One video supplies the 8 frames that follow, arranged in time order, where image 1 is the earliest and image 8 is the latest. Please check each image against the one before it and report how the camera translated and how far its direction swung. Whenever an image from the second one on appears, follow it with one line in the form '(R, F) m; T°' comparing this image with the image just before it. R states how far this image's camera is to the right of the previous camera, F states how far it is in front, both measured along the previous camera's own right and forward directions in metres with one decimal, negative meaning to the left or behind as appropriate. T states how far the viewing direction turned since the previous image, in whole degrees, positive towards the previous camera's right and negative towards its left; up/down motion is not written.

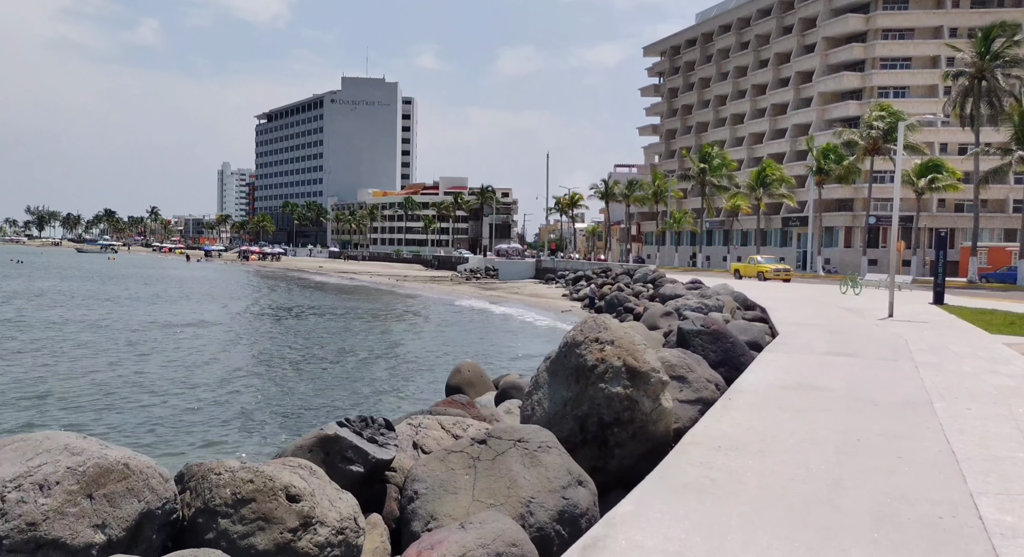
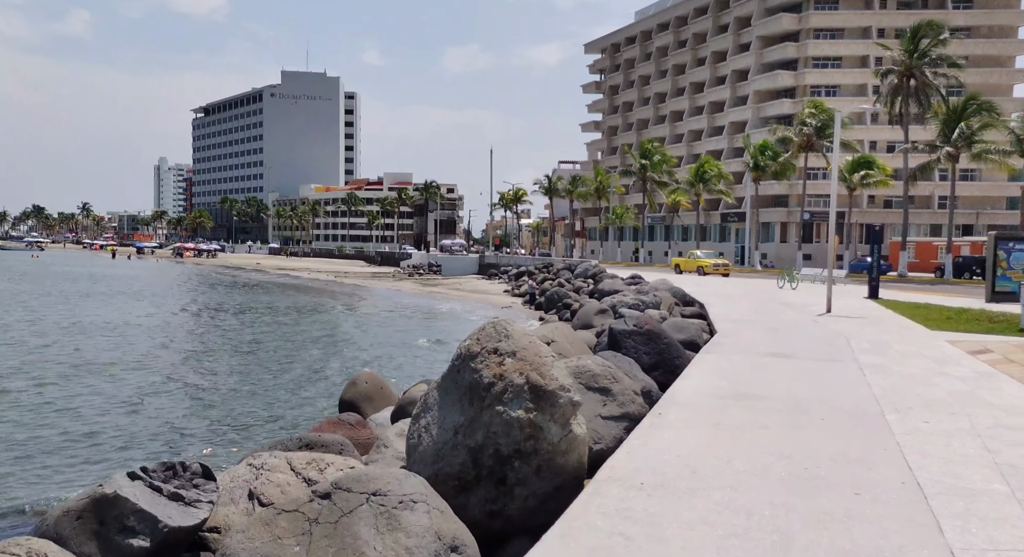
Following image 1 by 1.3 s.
(+0.4, +1.0) m; +4°
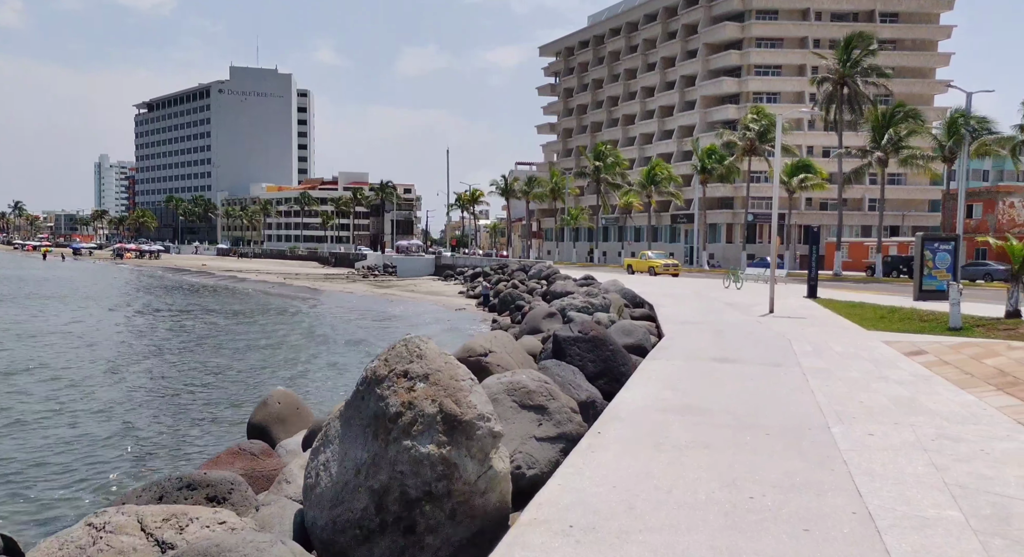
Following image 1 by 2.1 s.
(+0.2, +0.6) m; +3°
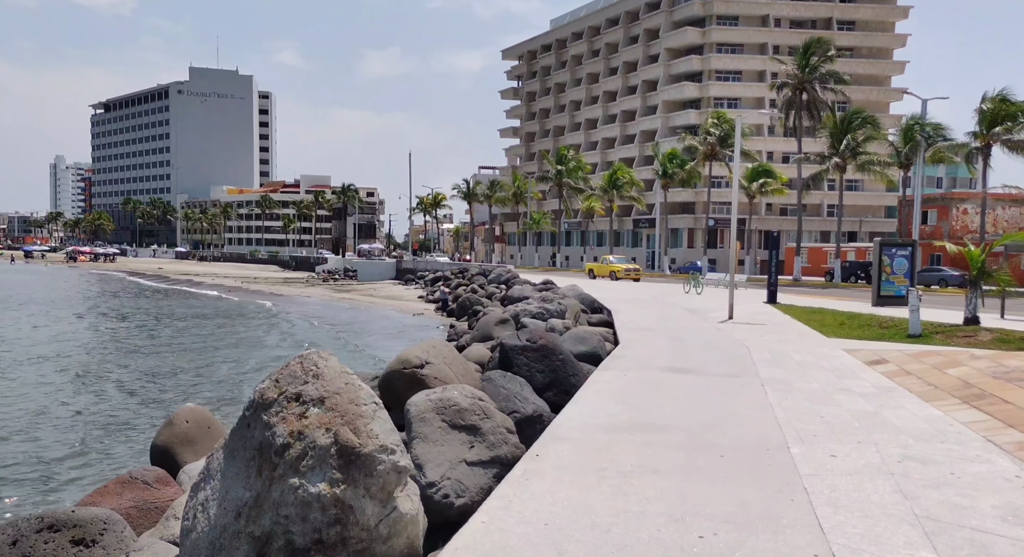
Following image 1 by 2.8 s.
(+0.3, +0.6) m; +2°
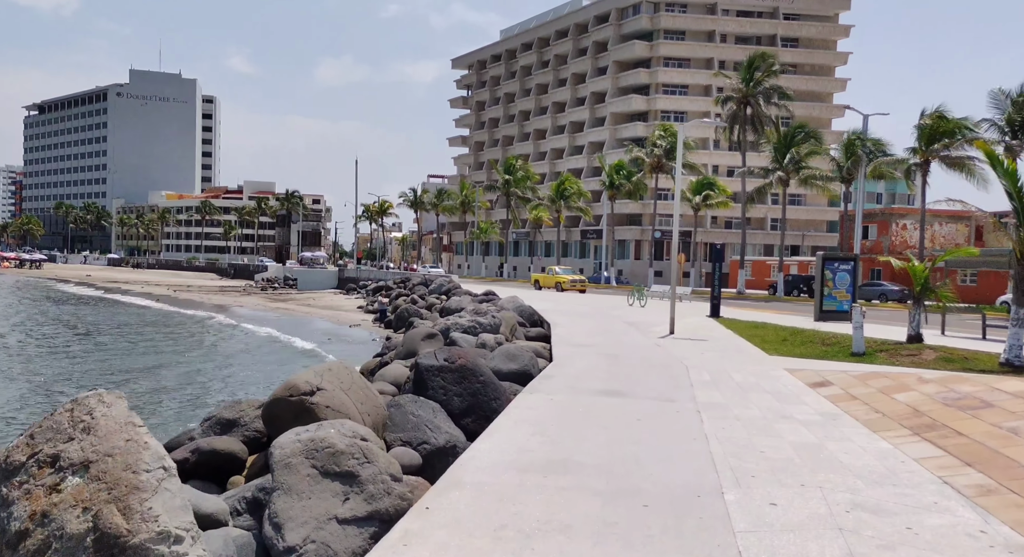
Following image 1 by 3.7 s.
(+0.4, +1.0) m; +4°
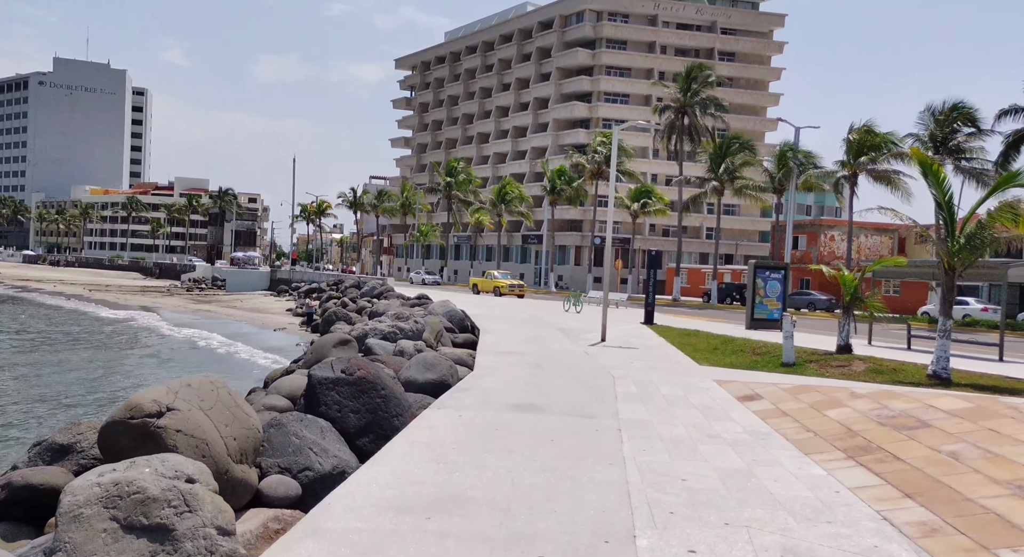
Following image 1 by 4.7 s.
(+0.4, +0.9) m; +4°
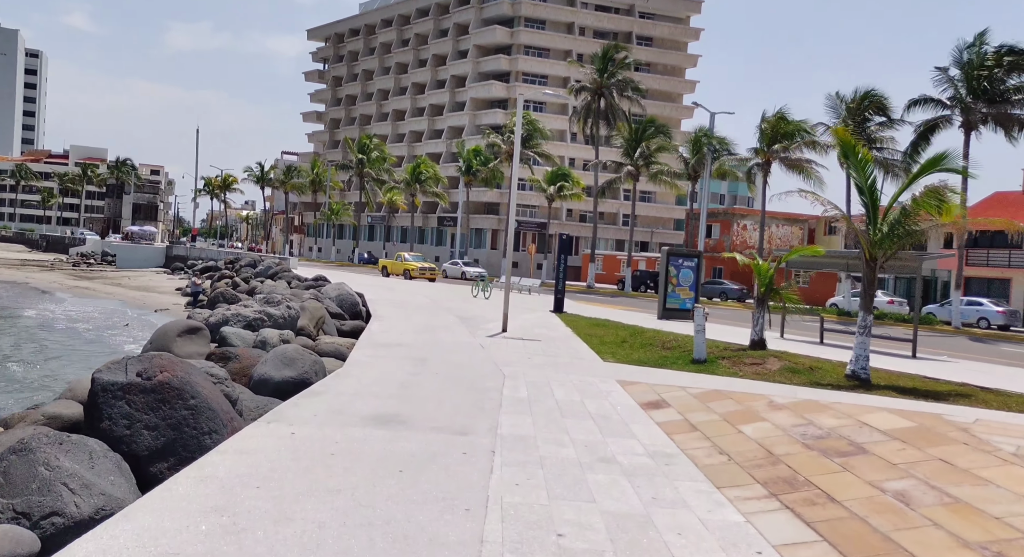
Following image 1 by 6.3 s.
(+0.6, +1.8) m; +6°
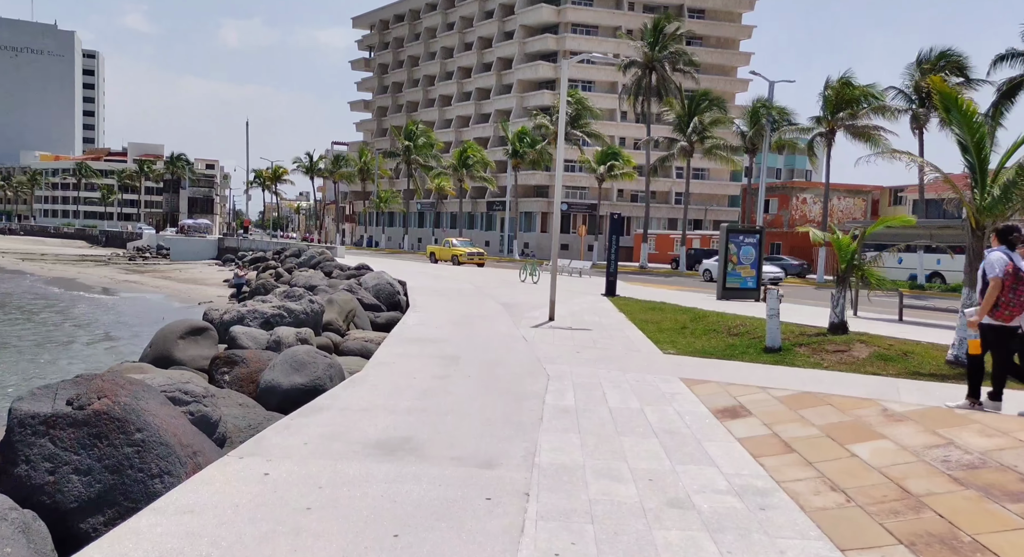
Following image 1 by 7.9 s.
(+0.1, +1.8) m; -4°
